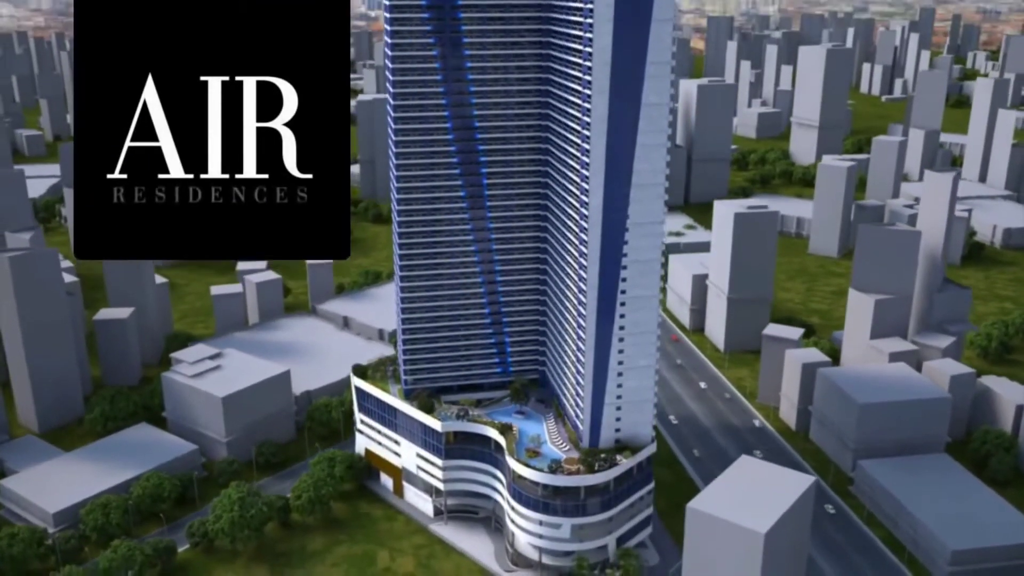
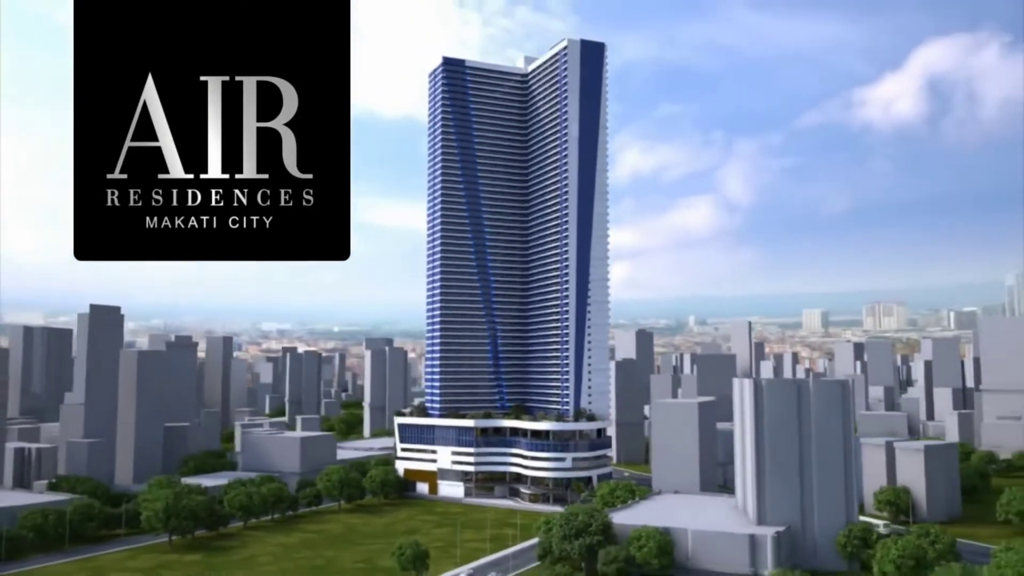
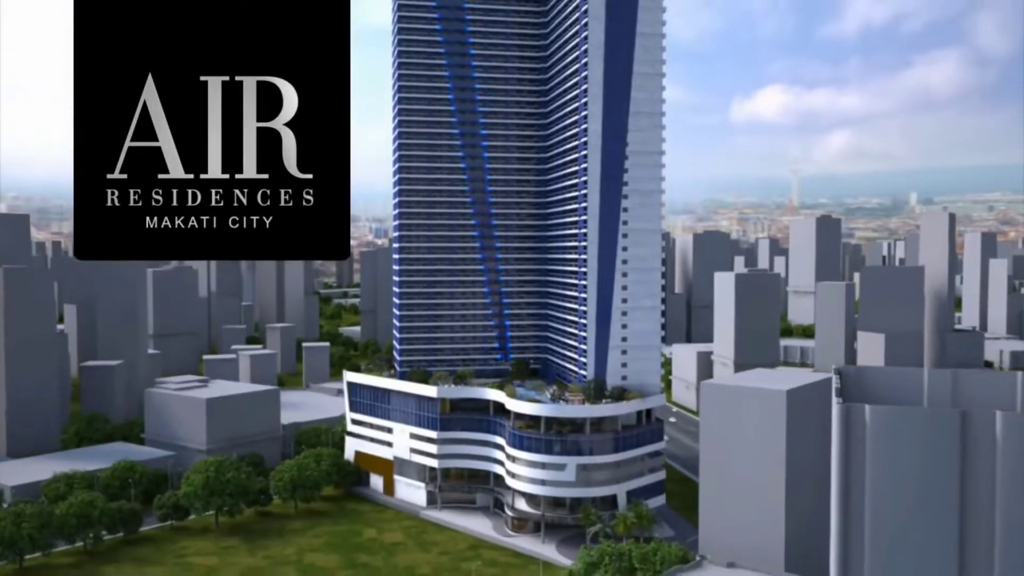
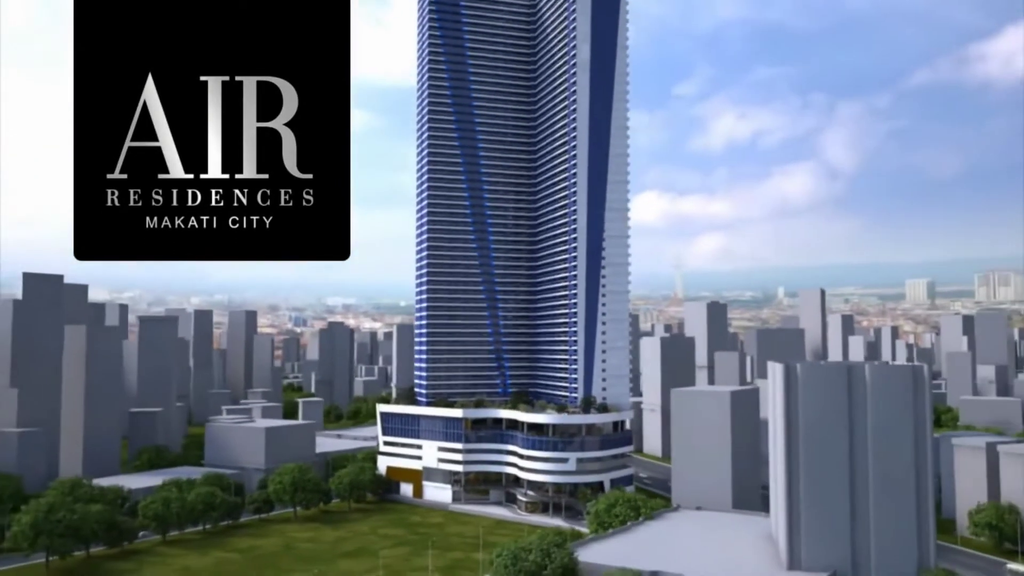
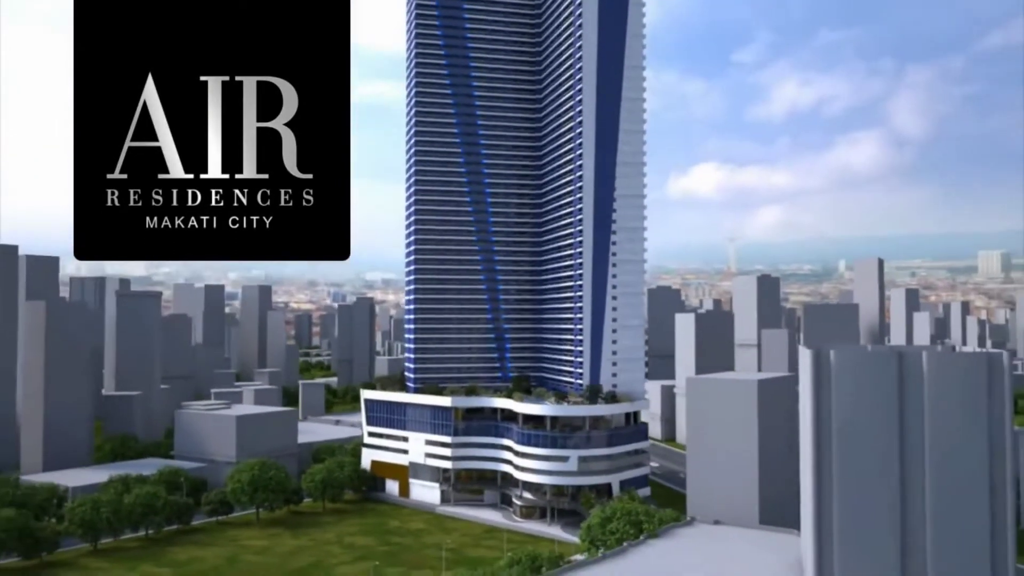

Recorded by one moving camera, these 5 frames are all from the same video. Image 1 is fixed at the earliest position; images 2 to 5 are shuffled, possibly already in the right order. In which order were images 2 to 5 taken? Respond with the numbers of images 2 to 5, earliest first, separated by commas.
3, 5, 4, 2
